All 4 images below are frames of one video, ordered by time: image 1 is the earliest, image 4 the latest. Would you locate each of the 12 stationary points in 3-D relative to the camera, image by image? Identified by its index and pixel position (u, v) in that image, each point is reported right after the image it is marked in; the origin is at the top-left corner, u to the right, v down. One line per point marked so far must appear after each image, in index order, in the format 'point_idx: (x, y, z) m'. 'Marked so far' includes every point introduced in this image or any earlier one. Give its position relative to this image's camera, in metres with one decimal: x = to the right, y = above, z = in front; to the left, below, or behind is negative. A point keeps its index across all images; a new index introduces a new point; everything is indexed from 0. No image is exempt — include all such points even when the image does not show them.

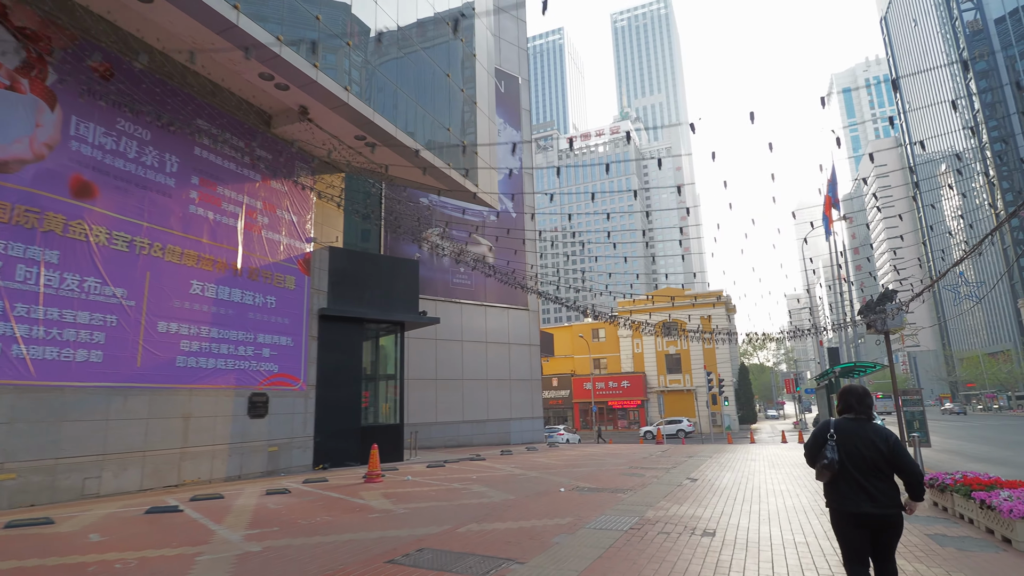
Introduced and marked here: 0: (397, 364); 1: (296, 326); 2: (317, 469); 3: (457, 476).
0: (-3.5, -2.4, +17.4) m
1: (-5.5, -1.0, +14.3) m
2: (-5.0, -4.6, +14.4) m
3: (-1.2, -4.2, +12.6) m
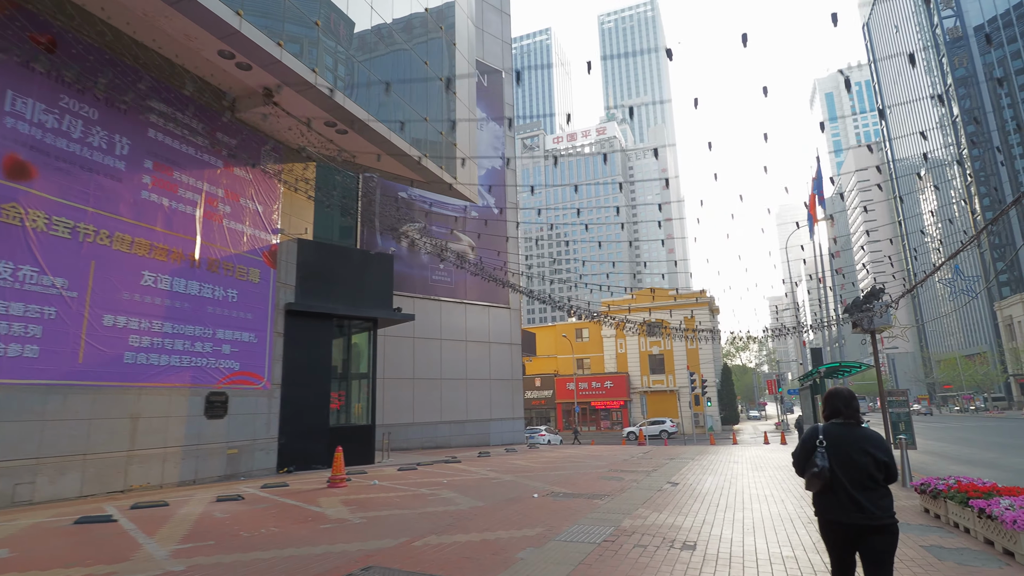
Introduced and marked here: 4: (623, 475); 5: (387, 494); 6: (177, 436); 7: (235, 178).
0: (-4.2, -2.2, +16.7) m
1: (-6.1, -0.8, +13.6) m
2: (-5.6, -4.5, +13.7) m
3: (-1.8, -4.1, +12.0) m
4: (+2.4, -4.1, +12.3) m
5: (-2.2, -3.6, +9.8) m
6: (-6.8, -3.0, +11.4) m
7: (-6.6, +2.6, +13.4) m
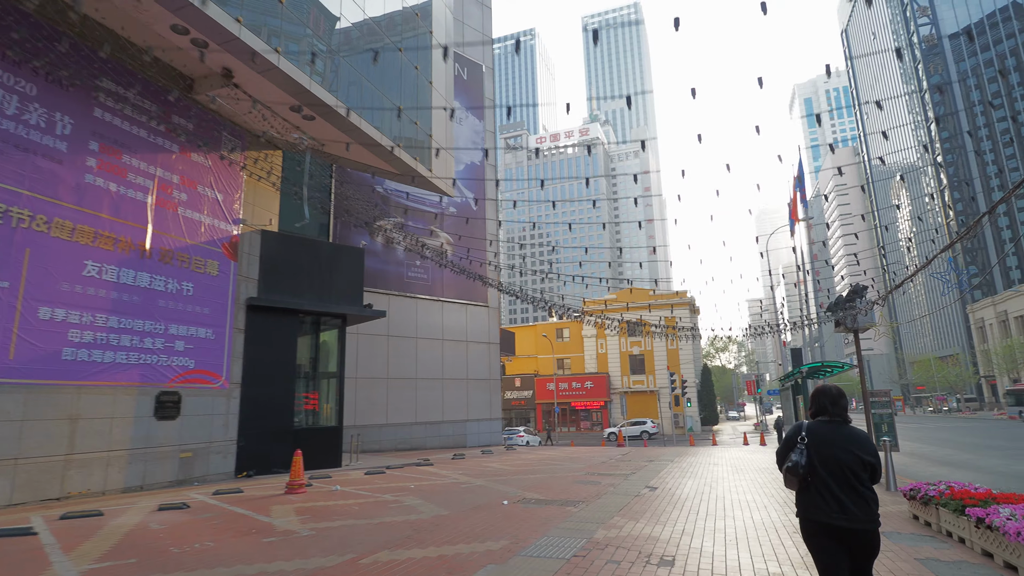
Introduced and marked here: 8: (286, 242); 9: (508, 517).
0: (-4.9, -2.1, +16.0) m
1: (-6.7, -0.6, +12.8) m
2: (-6.2, -4.3, +12.9) m
3: (-2.4, -4.0, +11.3) m
4: (+1.8, -4.0, +11.8) m
5: (-2.7, -3.5, +9.2) m
6: (-7.4, -2.8, +10.6) m
7: (-7.2, +2.8, +12.6) m
8: (-5.8, +1.2, +14.9) m
9: (-0.1, -3.1, +7.7) m
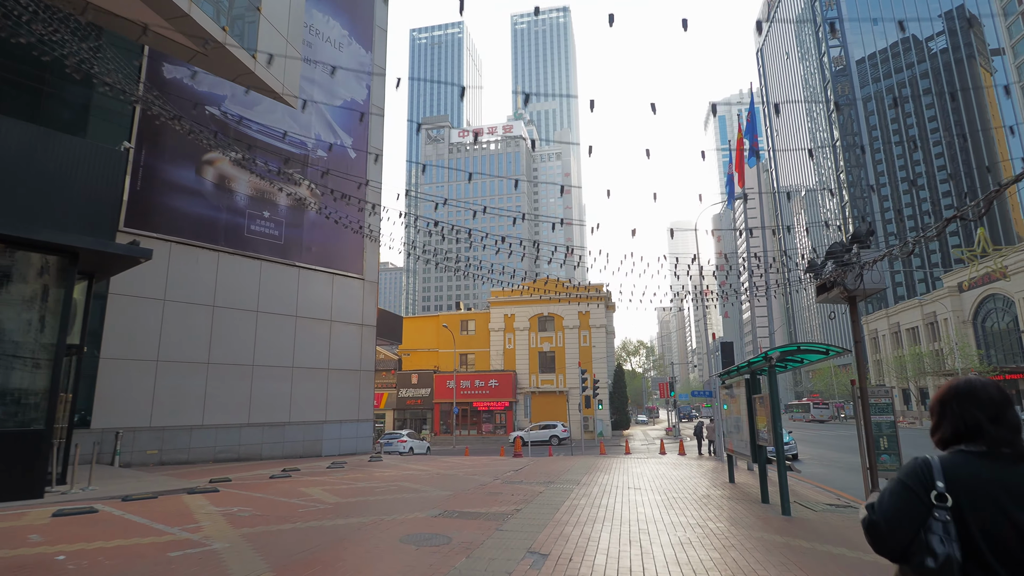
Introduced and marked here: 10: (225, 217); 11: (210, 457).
0: (-7.9, -0.7, +10.1) m
1: (-9.1, +0.8, +6.7) m
2: (-8.8, -2.9, +6.9) m
3: (-4.8, -2.7, +5.9) m
4: (-0.7, -2.9, +6.9) m
5: (-4.8, -2.2, +3.7) m
6: (-9.6, -1.3, +4.4) m
7: (-9.4, +4.3, +6.5) m
8: (-8.5, +2.6, +8.9) m
9: (-1.9, -2.0, +2.5) m
10: (-9.0, +2.2, +17.7) m
11: (-8.7, -4.9, +16.3) m
